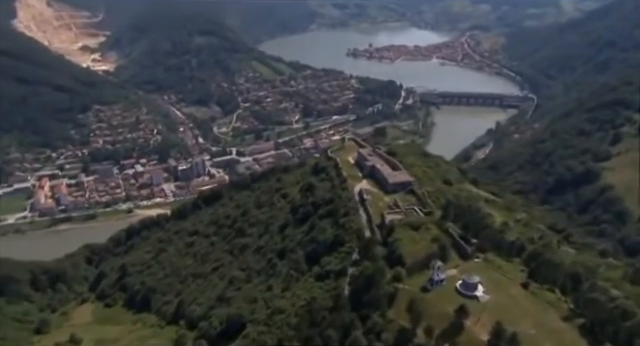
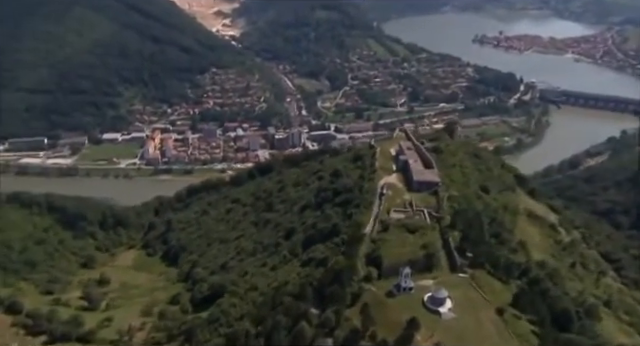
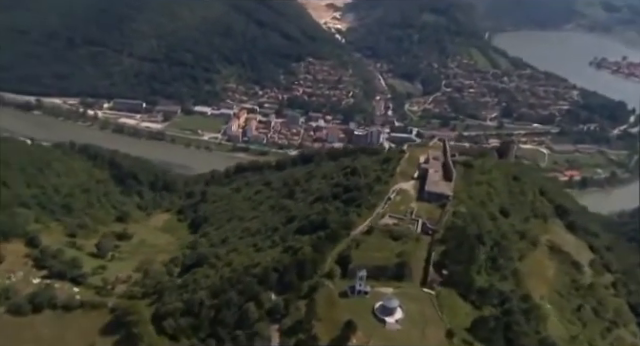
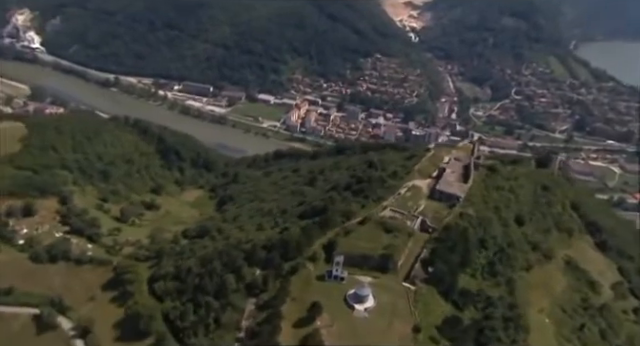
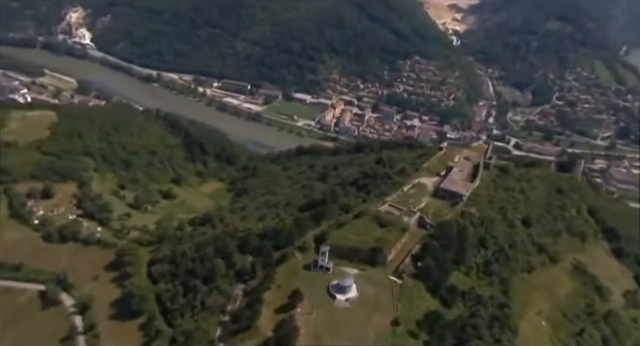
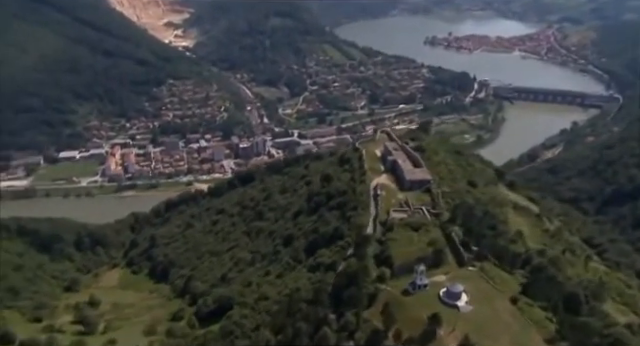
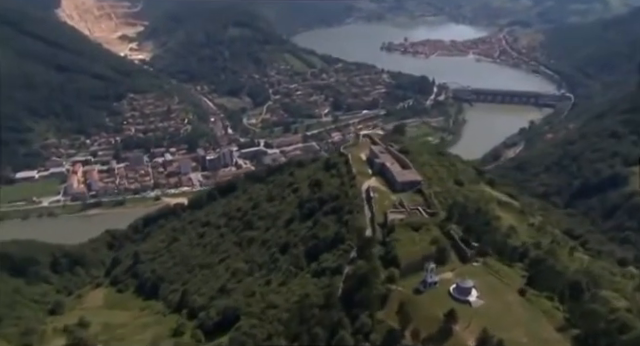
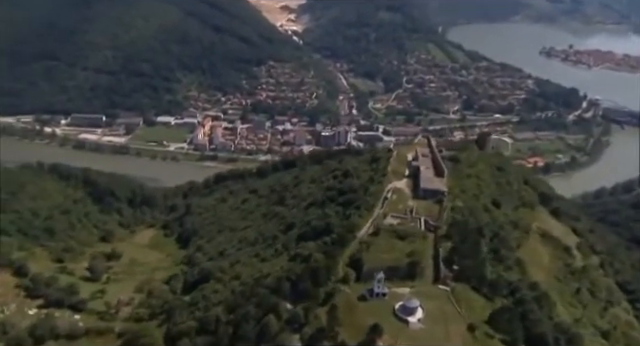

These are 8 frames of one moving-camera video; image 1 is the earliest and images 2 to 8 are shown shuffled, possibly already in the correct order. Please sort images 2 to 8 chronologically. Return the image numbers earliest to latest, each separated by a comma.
7, 6, 2, 8, 3, 4, 5
